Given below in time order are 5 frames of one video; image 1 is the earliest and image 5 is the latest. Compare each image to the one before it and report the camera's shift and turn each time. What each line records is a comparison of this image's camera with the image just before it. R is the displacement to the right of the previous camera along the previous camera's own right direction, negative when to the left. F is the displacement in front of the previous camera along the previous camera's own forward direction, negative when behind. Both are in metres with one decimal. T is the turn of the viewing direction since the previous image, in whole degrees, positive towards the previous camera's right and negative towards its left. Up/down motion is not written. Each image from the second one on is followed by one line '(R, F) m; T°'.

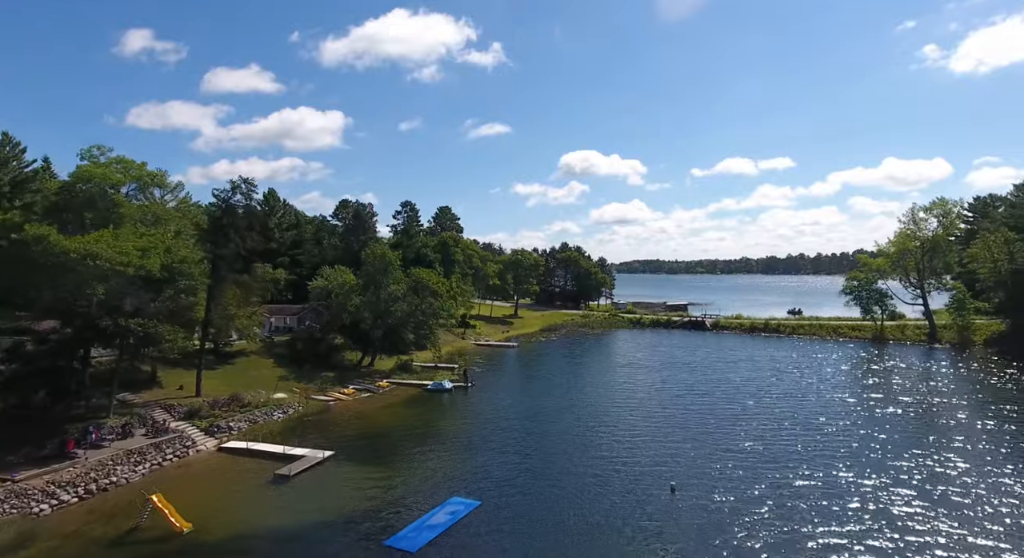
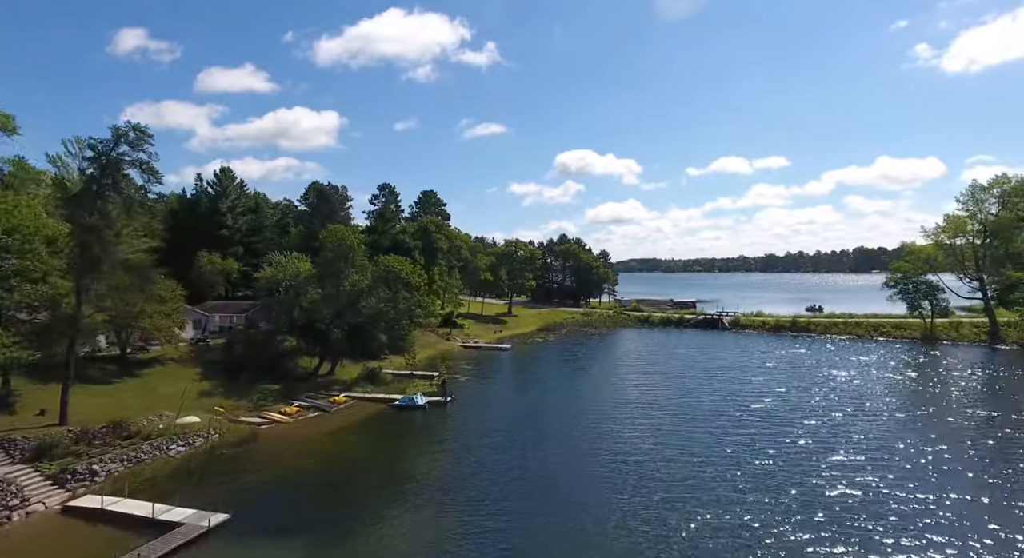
(+0.4, +13.7) m; 0°
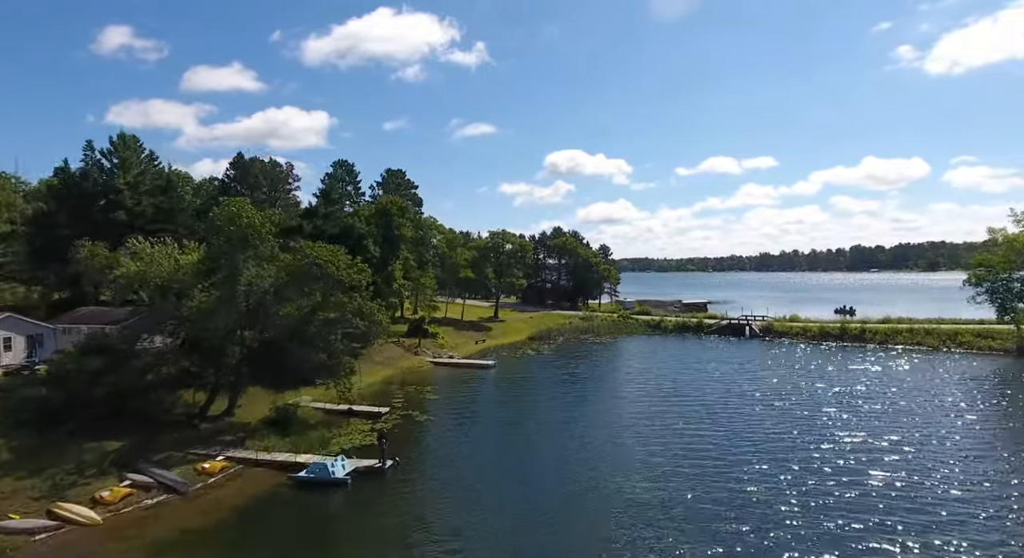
(+0.7, +19.2) m; +1°
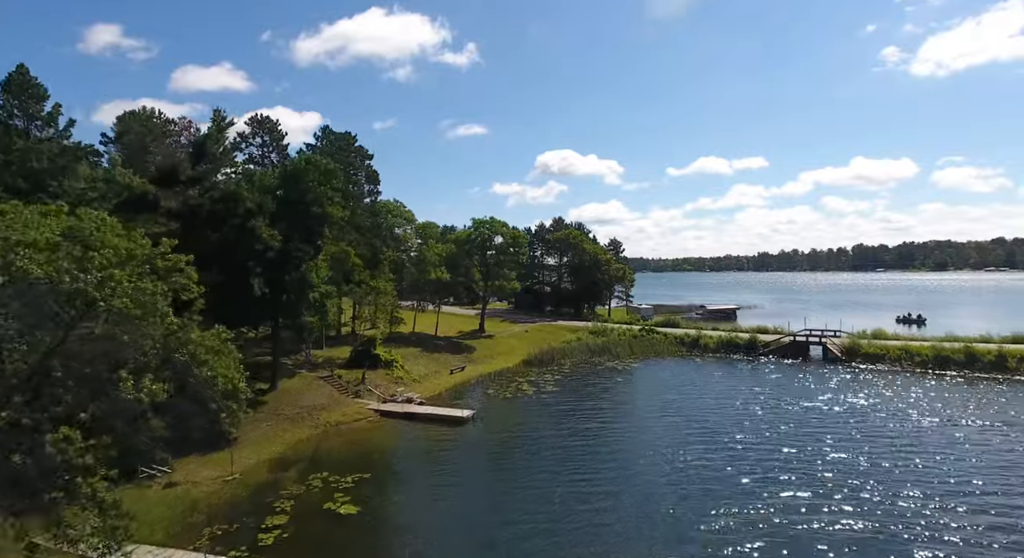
(+0.3, +24.4) m; +1°
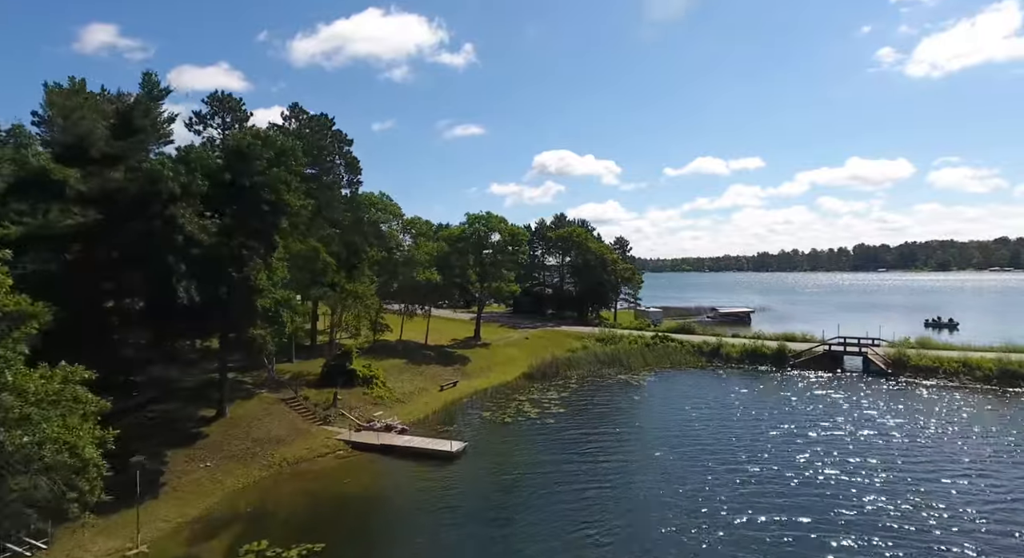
(-0.2, +8.1) m; 0°
